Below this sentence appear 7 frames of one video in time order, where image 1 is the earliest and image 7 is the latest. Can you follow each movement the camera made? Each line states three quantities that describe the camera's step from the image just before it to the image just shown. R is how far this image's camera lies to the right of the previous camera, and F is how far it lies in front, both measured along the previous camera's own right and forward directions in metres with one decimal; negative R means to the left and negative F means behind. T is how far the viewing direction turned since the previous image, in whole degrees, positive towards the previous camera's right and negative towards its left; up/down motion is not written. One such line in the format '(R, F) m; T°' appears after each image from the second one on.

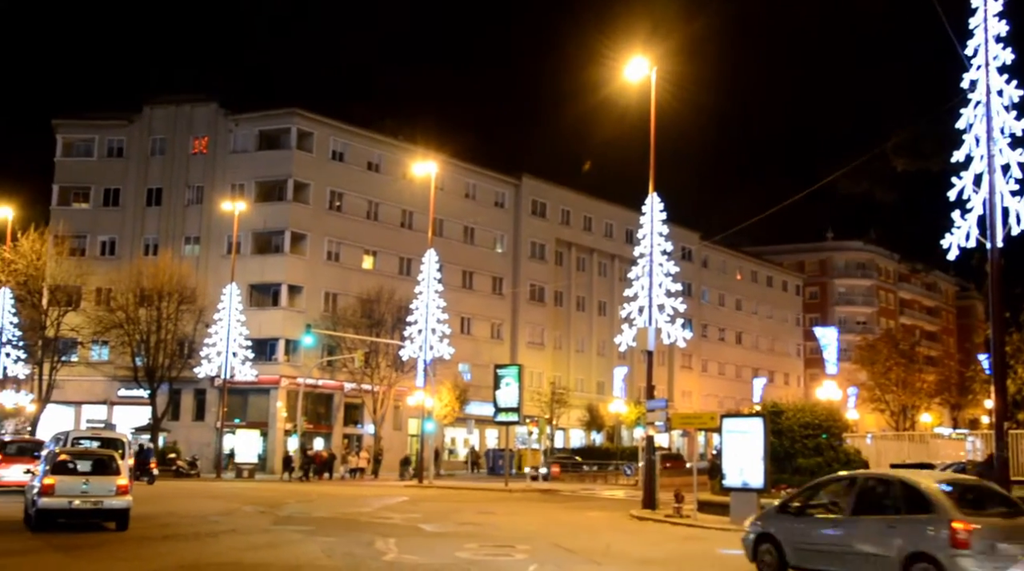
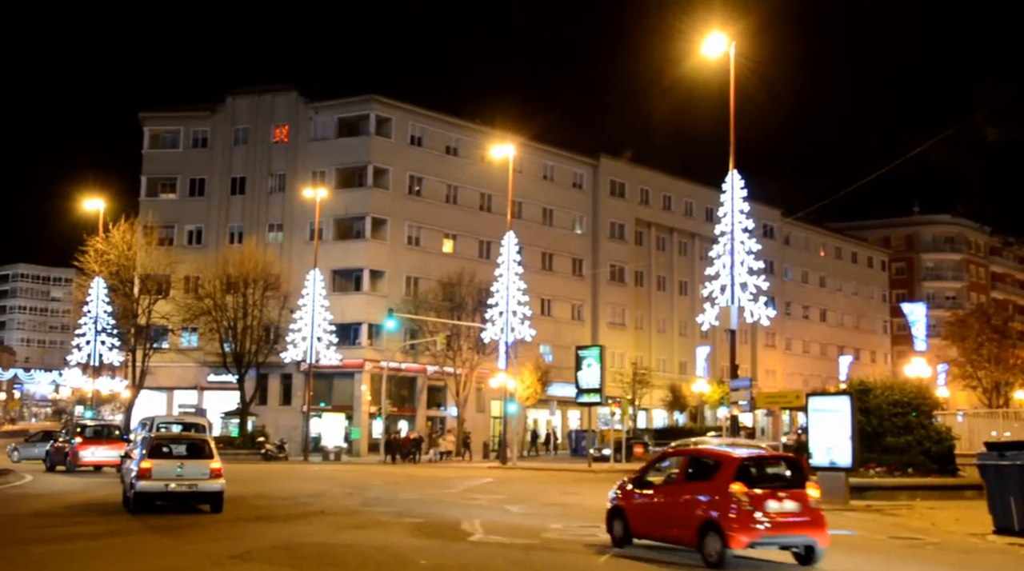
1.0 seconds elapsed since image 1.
(-0.3, 0.0) m; -4°
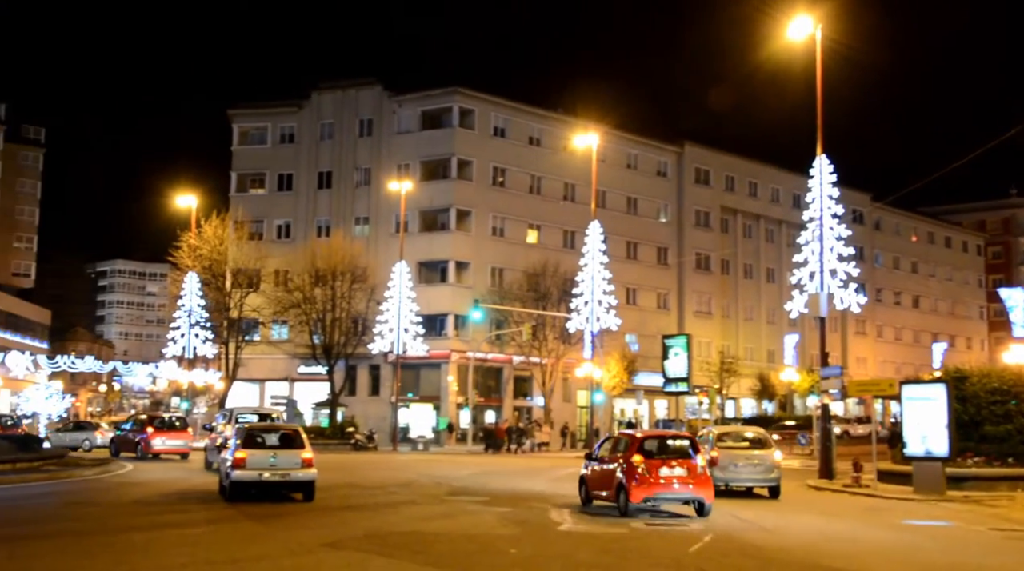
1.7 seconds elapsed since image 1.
(-0.4, 0.0) m; -4°
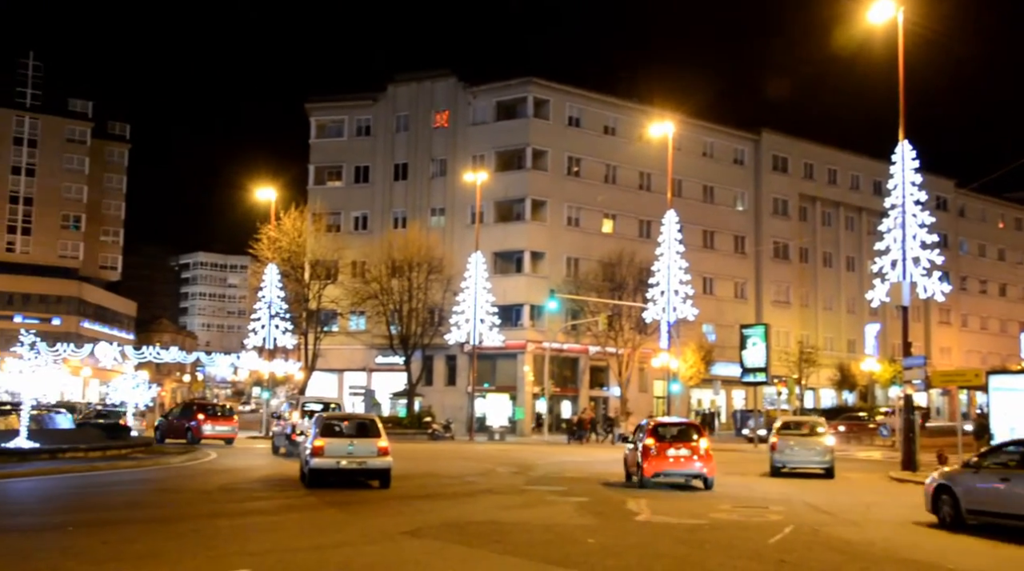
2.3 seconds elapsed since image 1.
(-0.4, 0.0) m; -3°
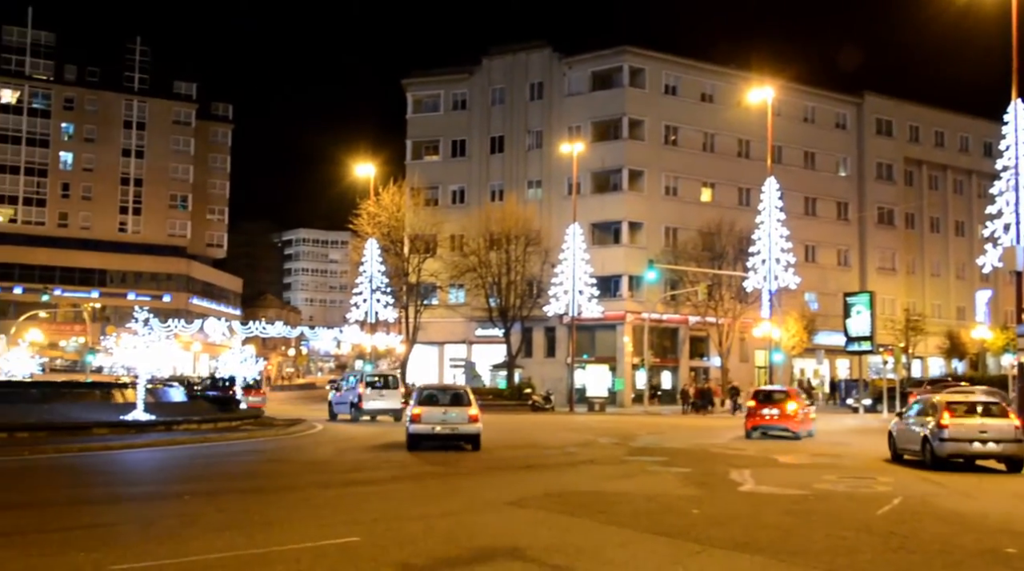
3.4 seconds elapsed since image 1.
(-0.5, 0.0) m; -4°
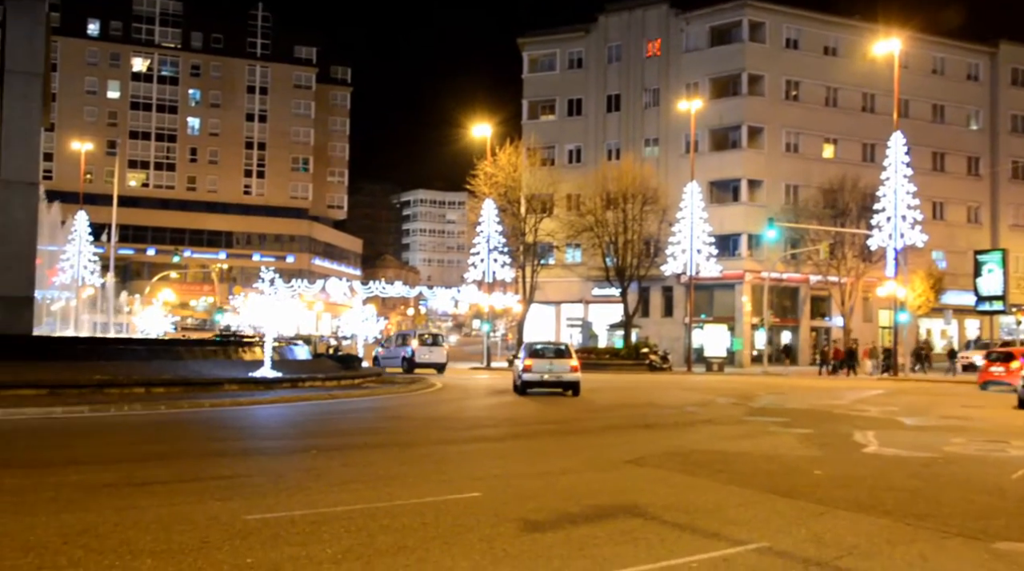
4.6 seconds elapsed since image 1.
(-0.6, -0.1) m; -5°
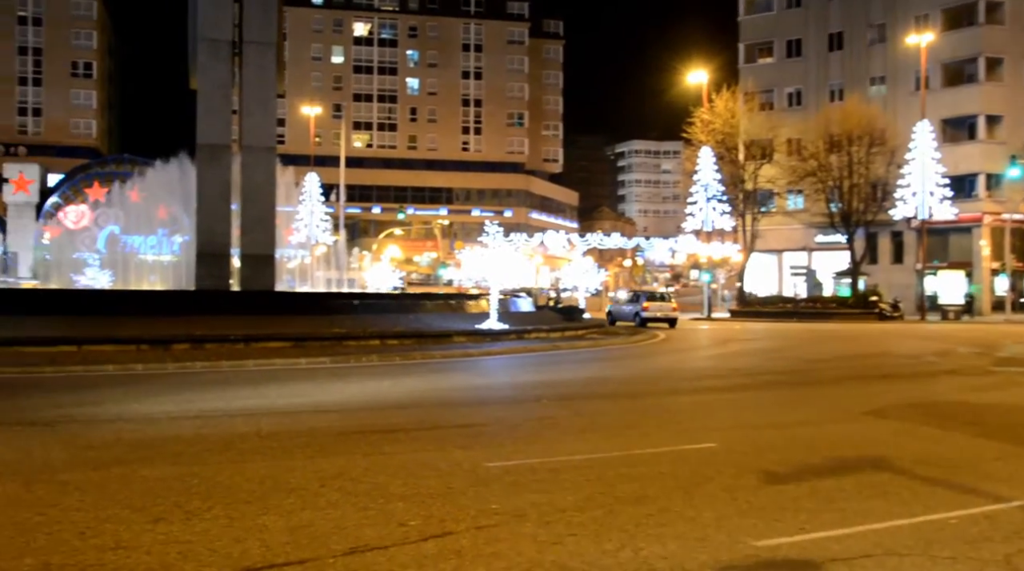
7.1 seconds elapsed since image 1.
(-1.0, -0.2) m; -9°
